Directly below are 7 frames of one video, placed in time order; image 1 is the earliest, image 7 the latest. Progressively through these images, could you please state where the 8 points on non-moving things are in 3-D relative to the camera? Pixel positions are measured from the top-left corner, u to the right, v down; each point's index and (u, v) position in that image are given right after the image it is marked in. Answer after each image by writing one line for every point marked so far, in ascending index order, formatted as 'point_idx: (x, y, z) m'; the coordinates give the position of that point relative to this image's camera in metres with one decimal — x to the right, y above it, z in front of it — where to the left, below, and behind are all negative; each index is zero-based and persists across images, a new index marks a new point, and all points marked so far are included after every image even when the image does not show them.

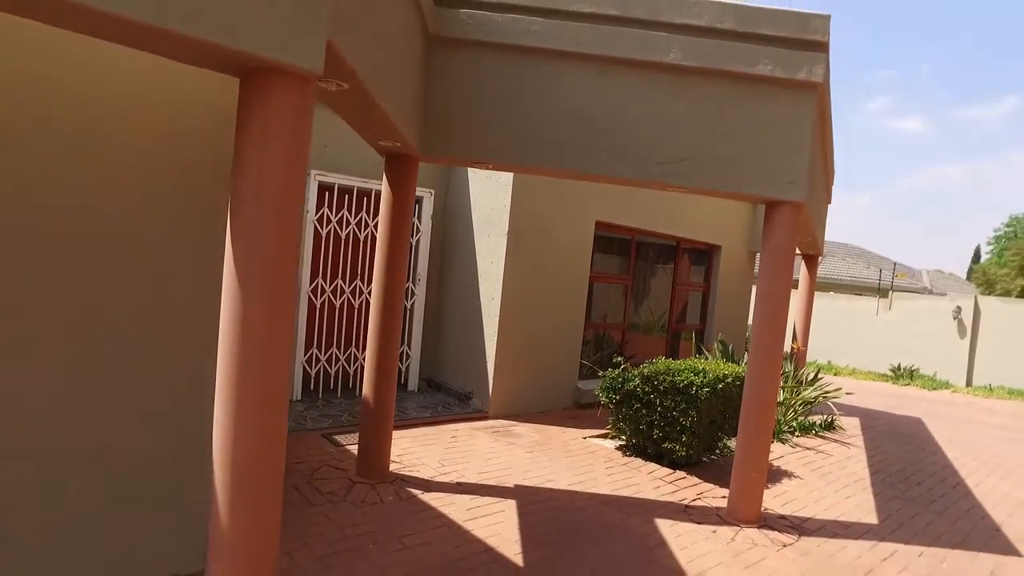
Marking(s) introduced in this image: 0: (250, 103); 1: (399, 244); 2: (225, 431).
0: (-0.8, +0.6, +2.3) m
1: (-0.8, +0.3, +4.6) m
2: (-0.9, -0.4, +2.2) m
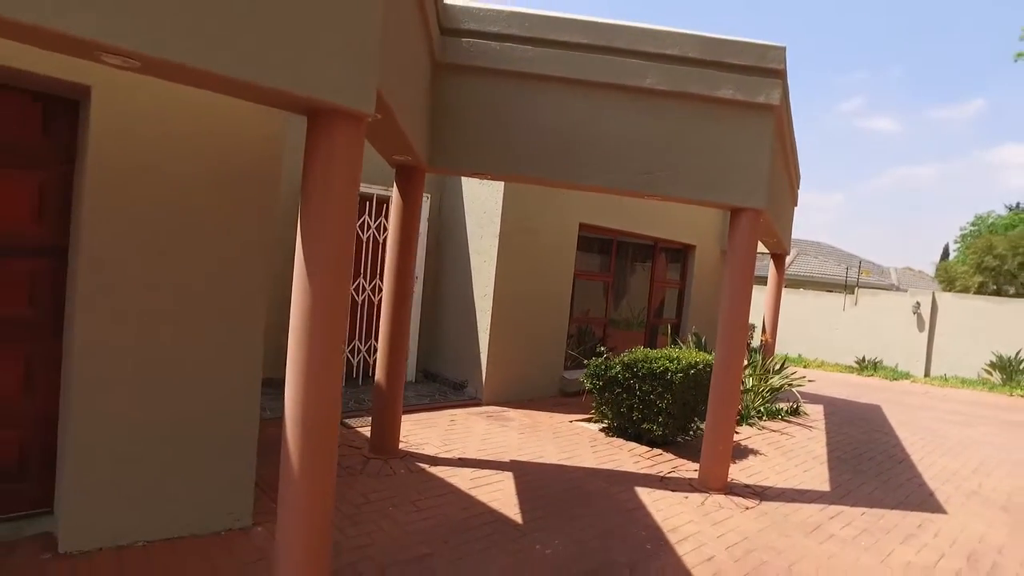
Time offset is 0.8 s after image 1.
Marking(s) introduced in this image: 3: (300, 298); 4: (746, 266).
0: (-0.8, +0.6, +2.8) m
1: (-0.8, +0.4, +5.2) m
2: (-0.9, -0.4, +2.8) m
3: (-0.9, 0.0, +2.8) m
4: (+1.8, +0.2, +5.3) m
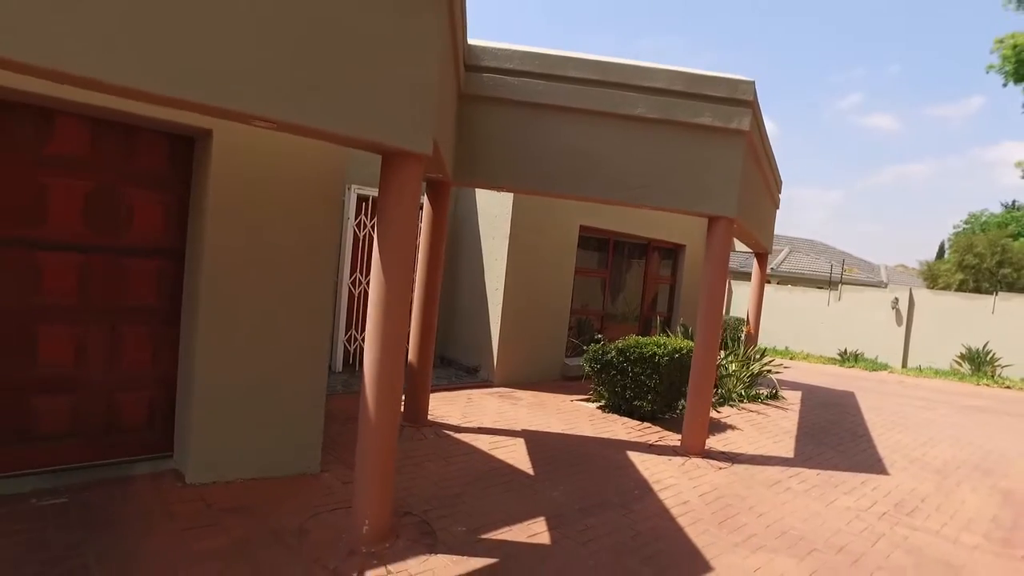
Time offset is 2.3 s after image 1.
0: (-0.7, +0.7, +3.8) m
1: (-0.7, +0.4, +6.1) m
2: (-0.8, -0.4, +3.8) m
3: (-0.7, 0.0, +3.8) m
4: (+1.9, +0.2, +6.3) m
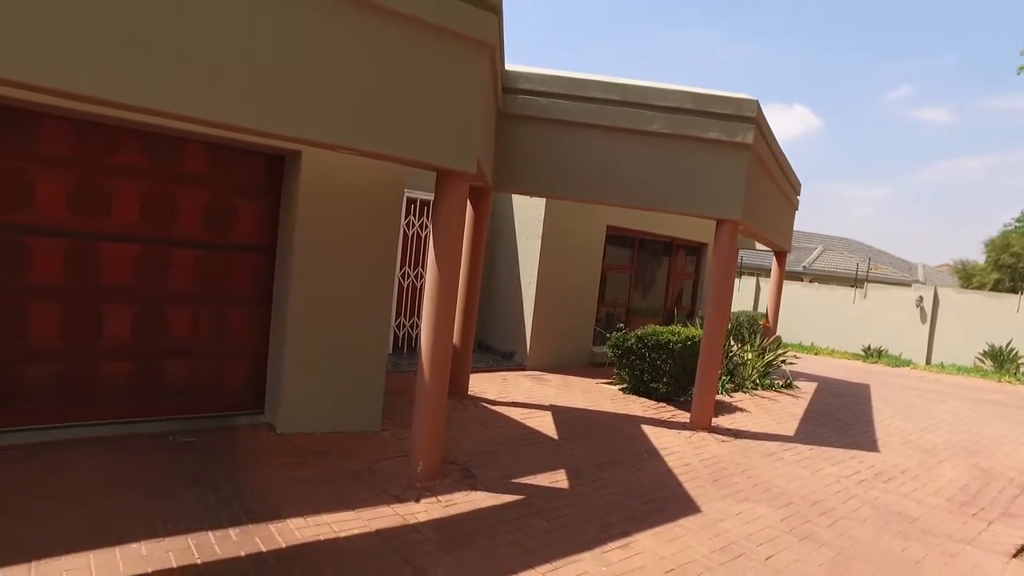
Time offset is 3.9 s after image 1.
0: (-0.5, +0.7, +4.8) m
1: (-0.4, +0.5, +7.1) m
2: (-0.6, -0.3, +4.7) m
3: (-0.6, +0.1, +4.8) m
4: (+2.3, +0.3, +7.1) m
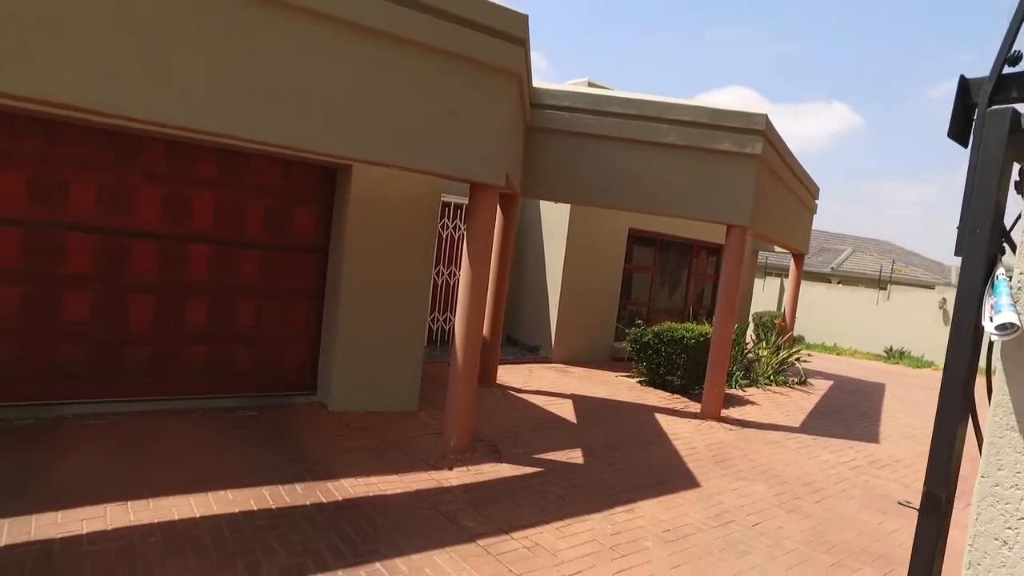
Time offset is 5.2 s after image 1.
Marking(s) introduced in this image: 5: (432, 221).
0: (-0.3, +0.7, +5.4) m
1: (-0.1, +0.5, +7.8) m
2: (-0.4, -0.3, +5.4) m
3: (-0.4, +0.1, +5.5) m
4: (+2.5, +0.3, +7.6) m
5: (-0.7, +0.6, +6.2) m
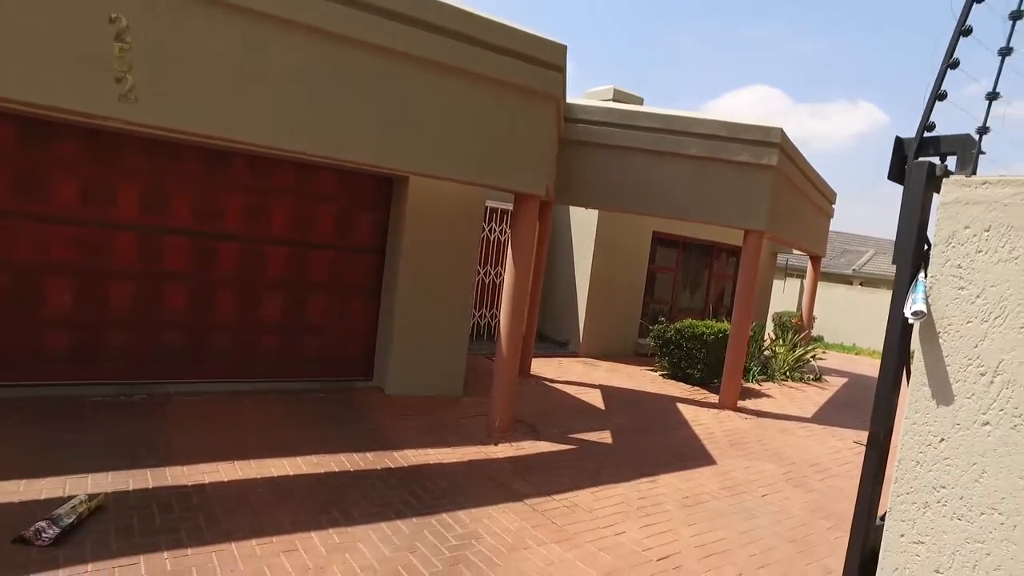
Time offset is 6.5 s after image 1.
0: (+0.1, +0.8, +6.2) m
1: (+0.4, +0.5, +8.5) m
2: (-0.1, -0.3, +6.2) m
3: (0.0, +0.1, +6.2) m
4: (+3.0, +0.3, +8.3) m
5: (-0.4, +0.6, +7.0) m
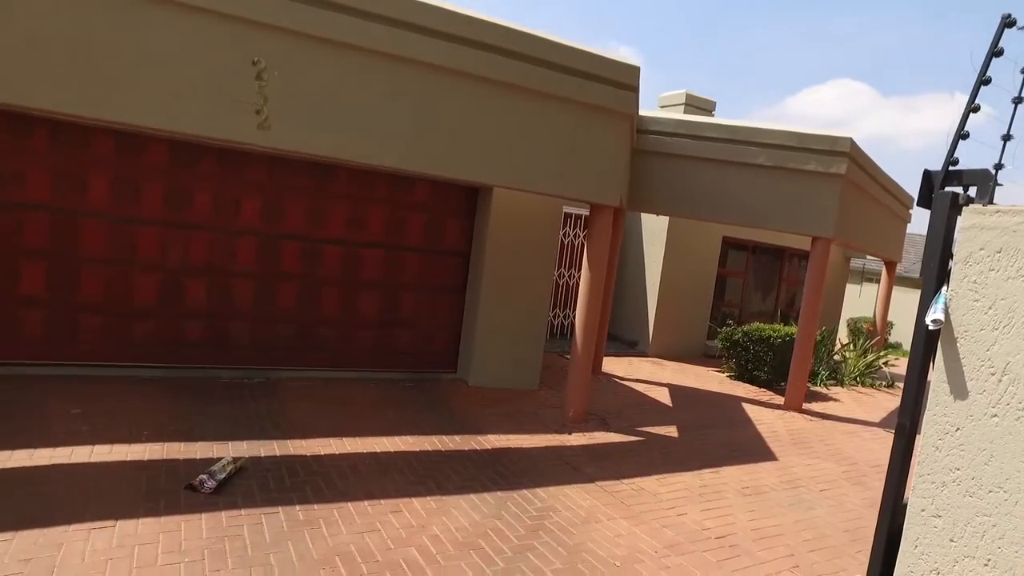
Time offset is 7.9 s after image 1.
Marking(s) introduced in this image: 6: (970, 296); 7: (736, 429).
0: (+0.8, +0.7, +6.7) m
1: (+1.3, +0.5, +8.9) m
2: (+0.7, -0.3, +6.7) m
3: (+0.7, +0.1, +6.7) m
4: (+3.9, +0.2, +8.5) m
5: (+0.5, +0.6, +7.5) m
6: (+1.5, 0.0, +2.2) m
7: (+2.4, -1.5, +7.3) m
